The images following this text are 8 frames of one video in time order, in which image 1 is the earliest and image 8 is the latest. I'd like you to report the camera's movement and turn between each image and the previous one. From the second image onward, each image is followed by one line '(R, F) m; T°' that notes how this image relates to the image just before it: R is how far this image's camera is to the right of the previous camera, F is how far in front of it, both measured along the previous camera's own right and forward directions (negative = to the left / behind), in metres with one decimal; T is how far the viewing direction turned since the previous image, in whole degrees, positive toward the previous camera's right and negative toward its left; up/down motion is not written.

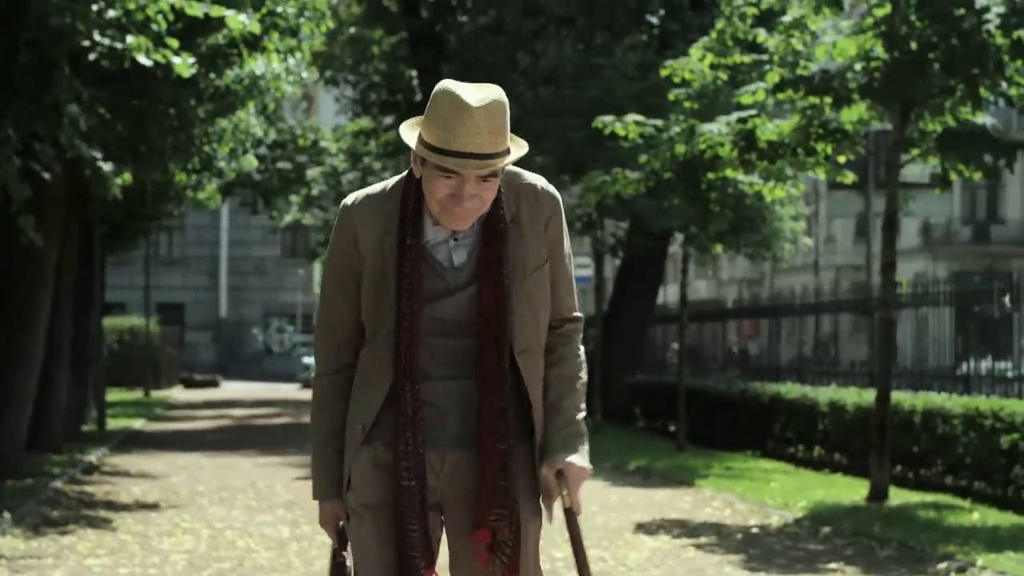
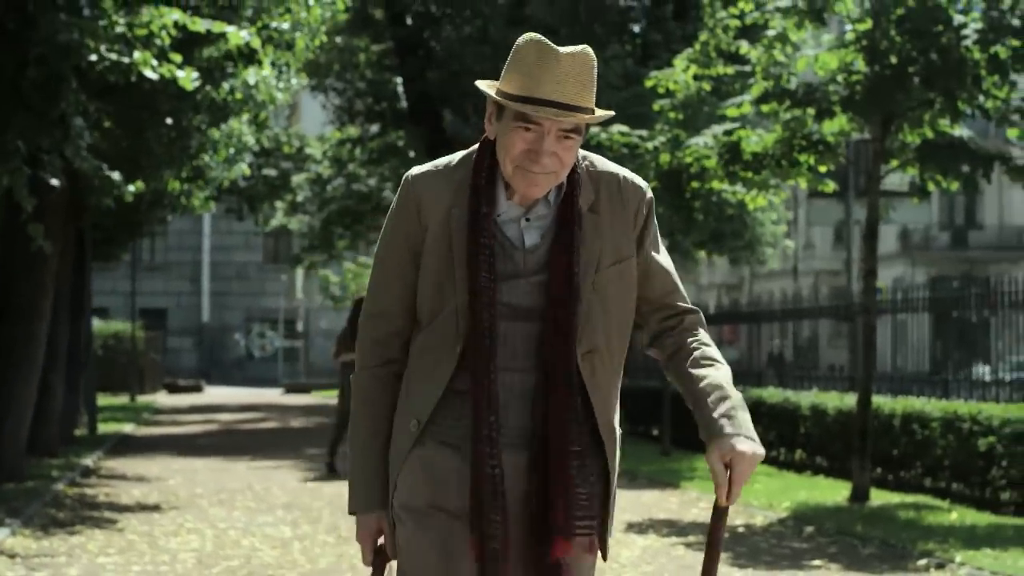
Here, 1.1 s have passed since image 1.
(-0.1, -0.4) m; +1°
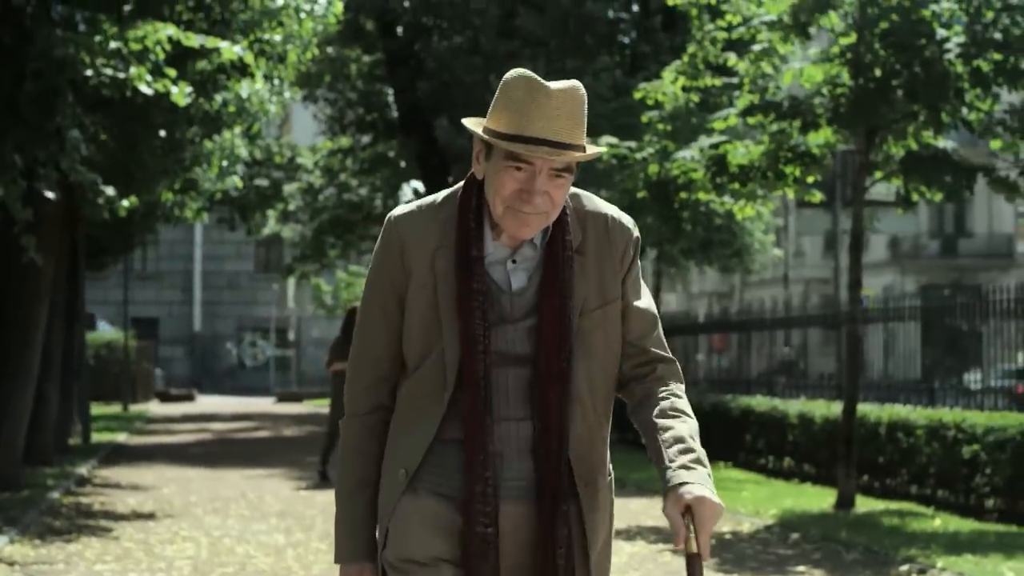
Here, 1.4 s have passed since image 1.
(0.0, -0.2) m; 0°
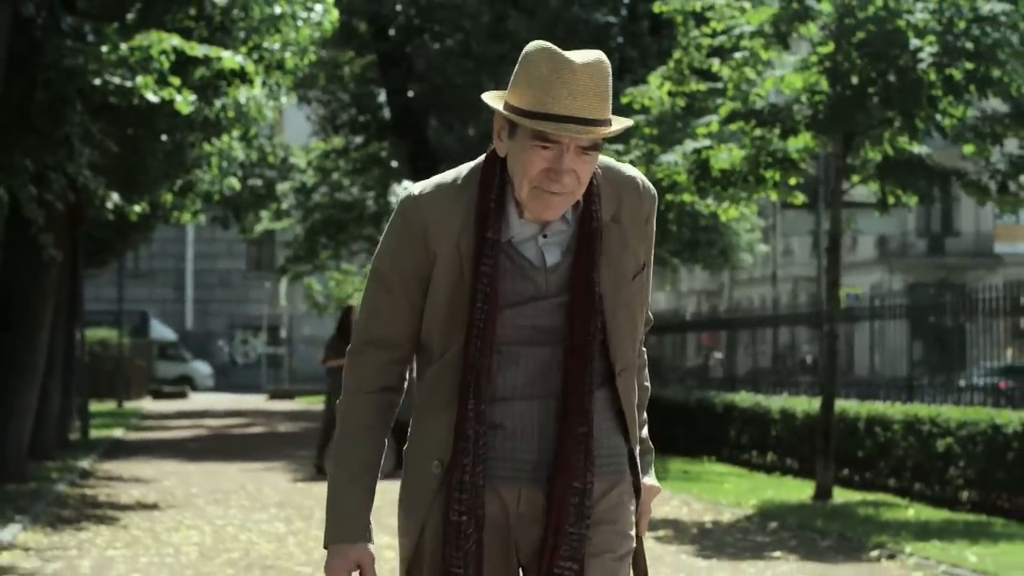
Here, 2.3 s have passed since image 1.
(0.0, -0.6) m; 0°
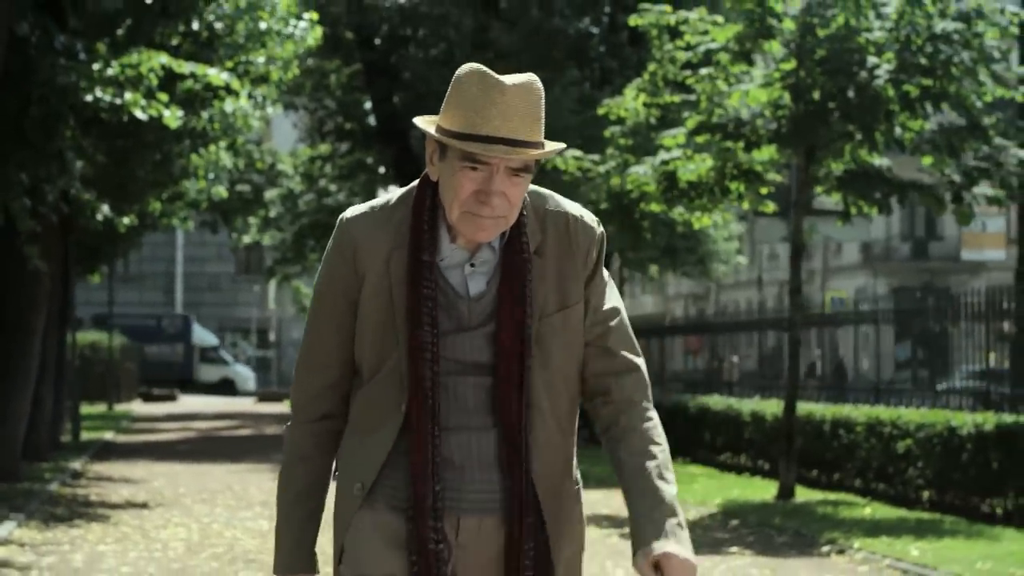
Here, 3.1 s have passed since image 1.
(+0.1, -0.7) m; 0°
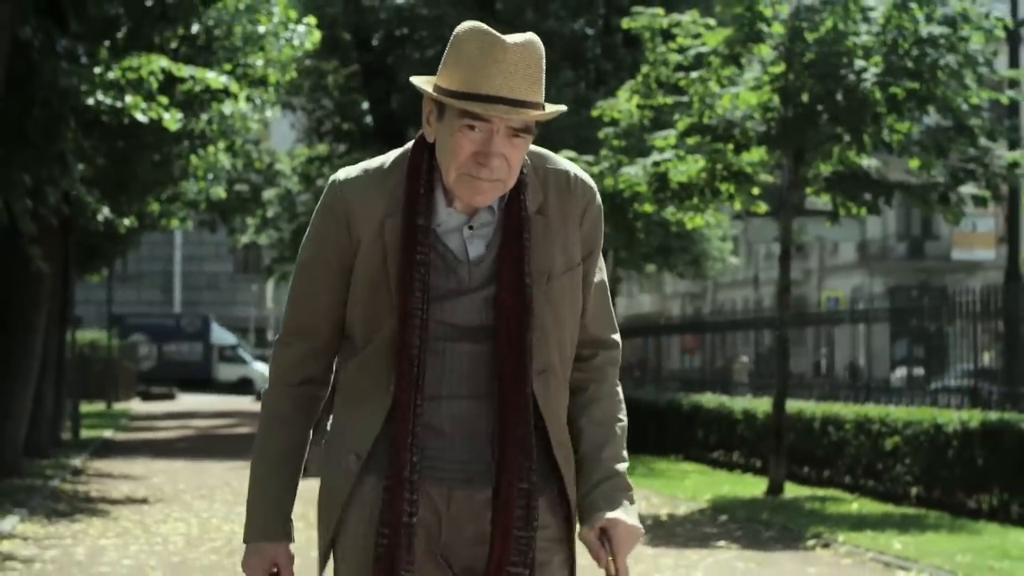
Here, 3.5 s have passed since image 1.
(0.0, -0.3) m; 0°
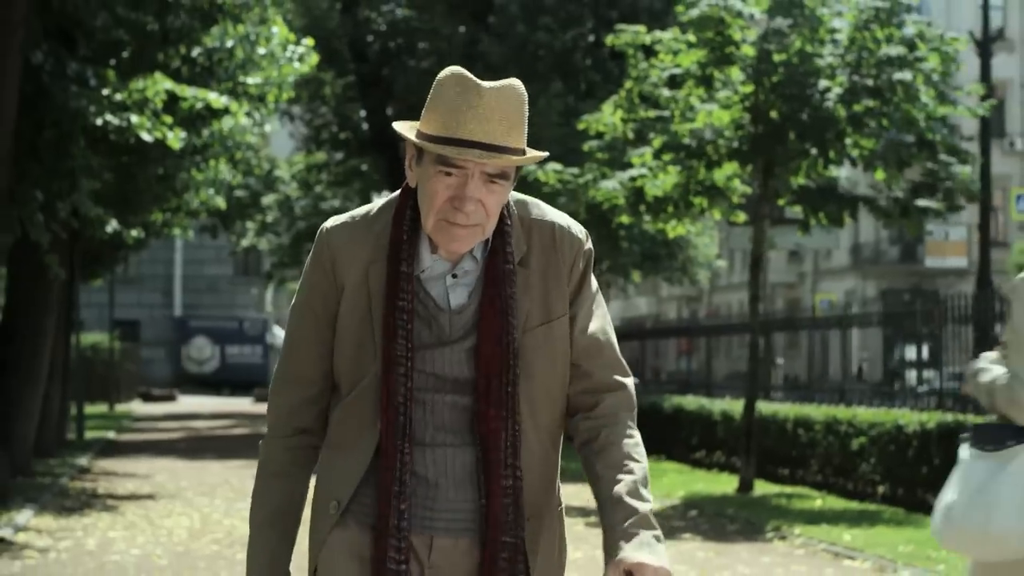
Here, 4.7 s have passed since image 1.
(+0.2, -1.0) m; 0°
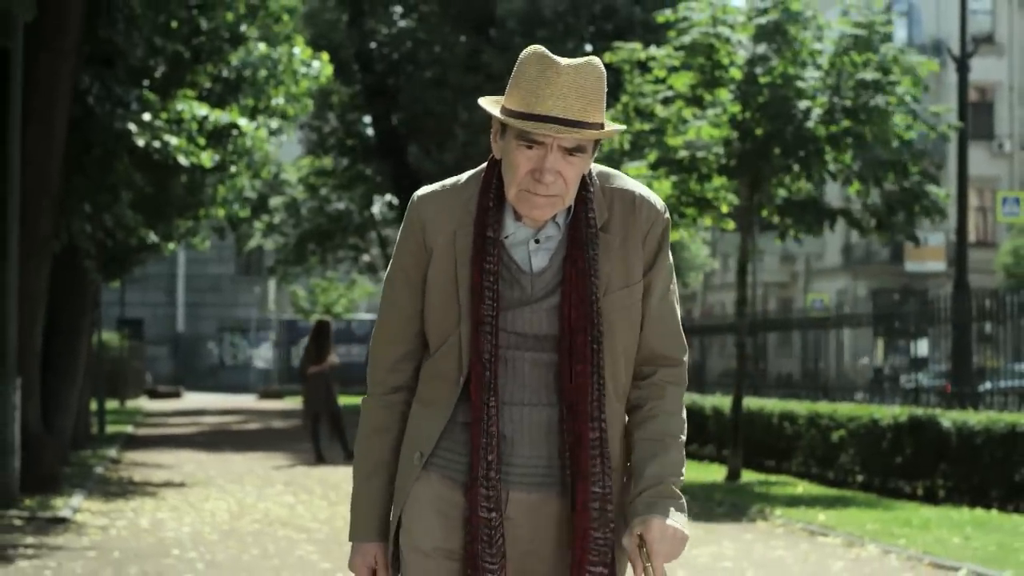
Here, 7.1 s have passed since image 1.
(-0.1, -1.5) m; 0°
